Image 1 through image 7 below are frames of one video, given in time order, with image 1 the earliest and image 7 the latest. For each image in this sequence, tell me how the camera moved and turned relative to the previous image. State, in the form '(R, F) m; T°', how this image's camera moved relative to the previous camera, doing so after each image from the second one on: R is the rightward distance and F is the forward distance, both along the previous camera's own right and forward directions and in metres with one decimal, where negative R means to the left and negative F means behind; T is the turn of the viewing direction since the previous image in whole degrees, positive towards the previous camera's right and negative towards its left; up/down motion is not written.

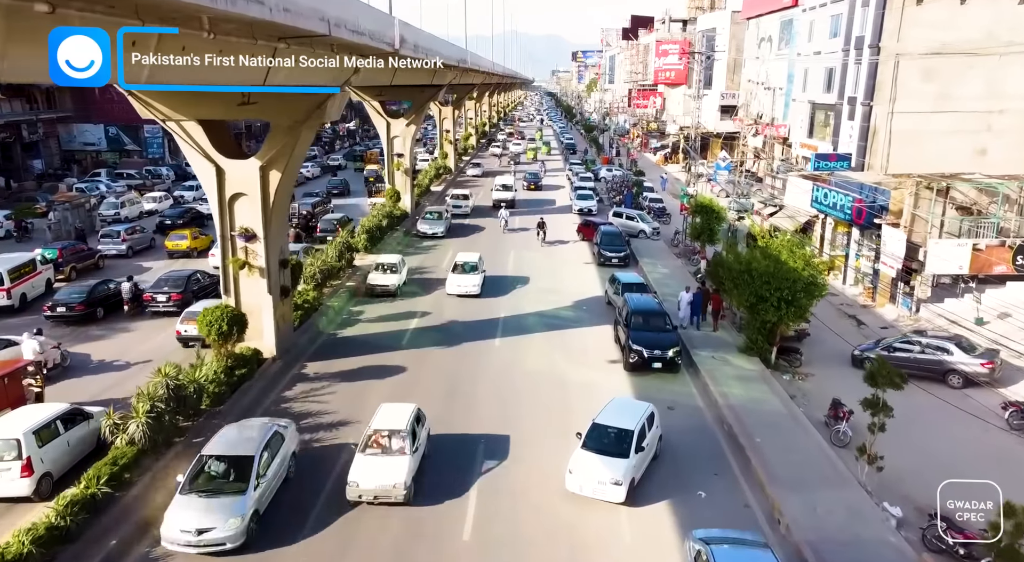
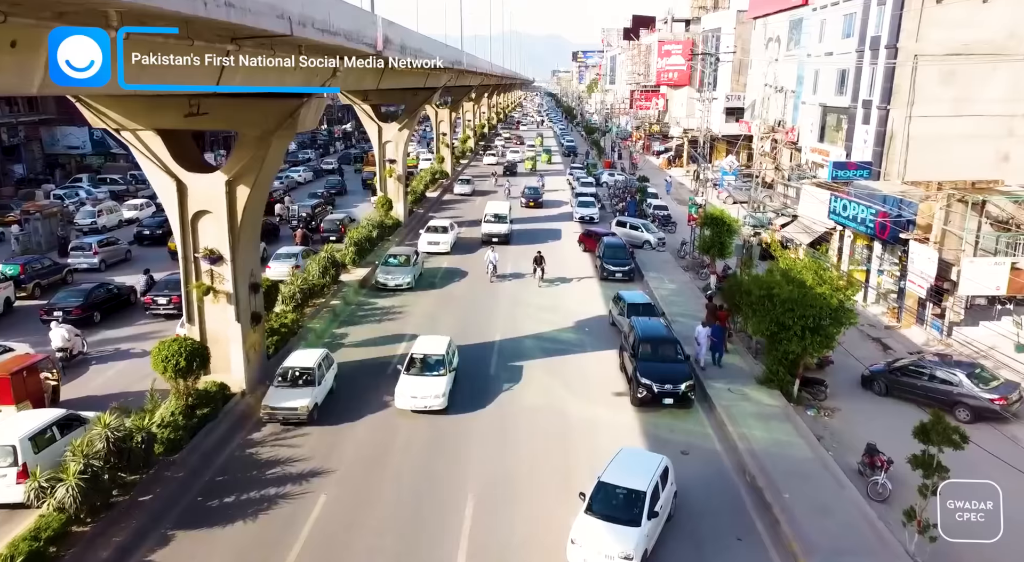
(+0.1, +1.9) m; 0°
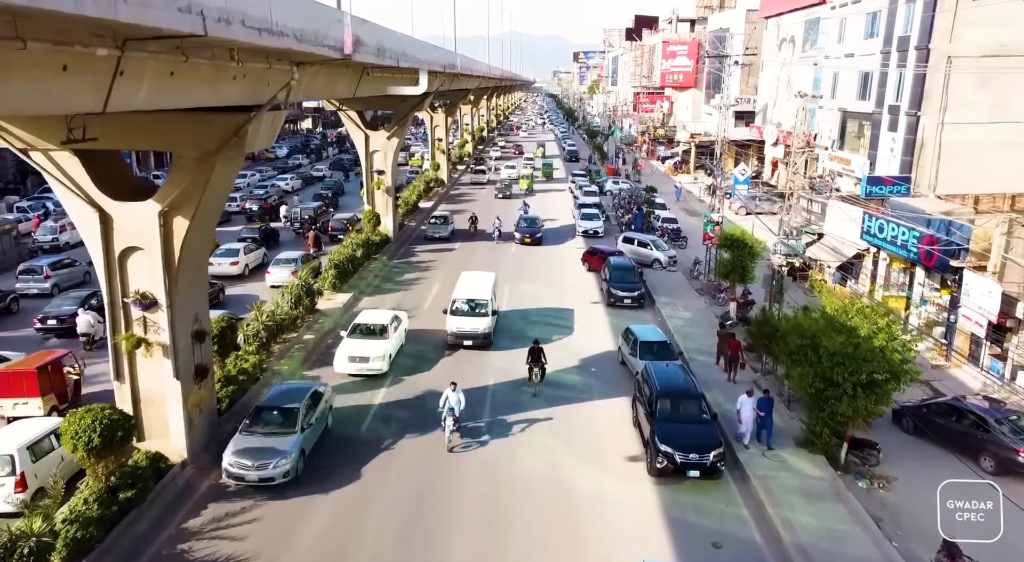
(+0.1, +2.8) m; 0°
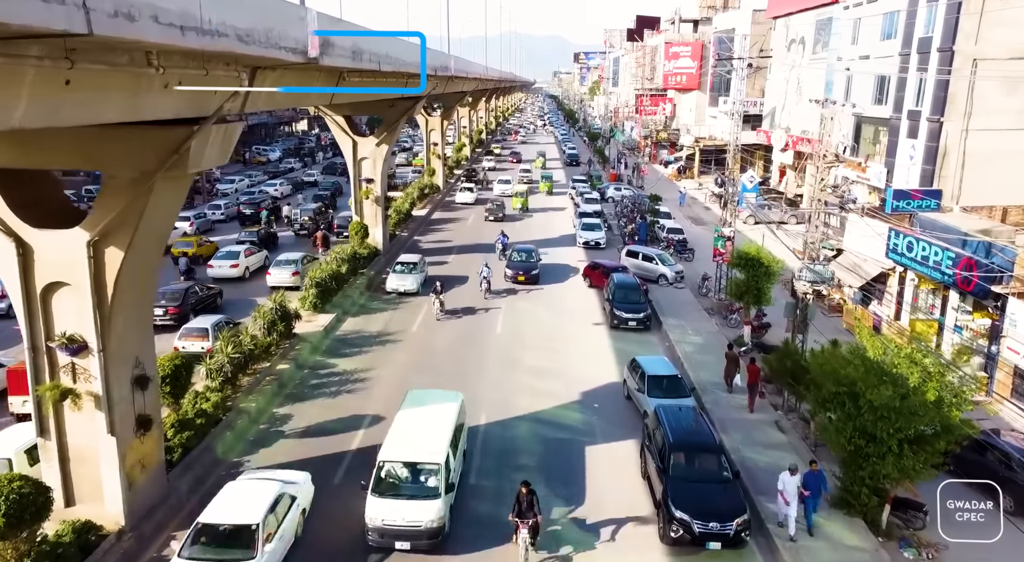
(+0.1, +2.0) m; 0°
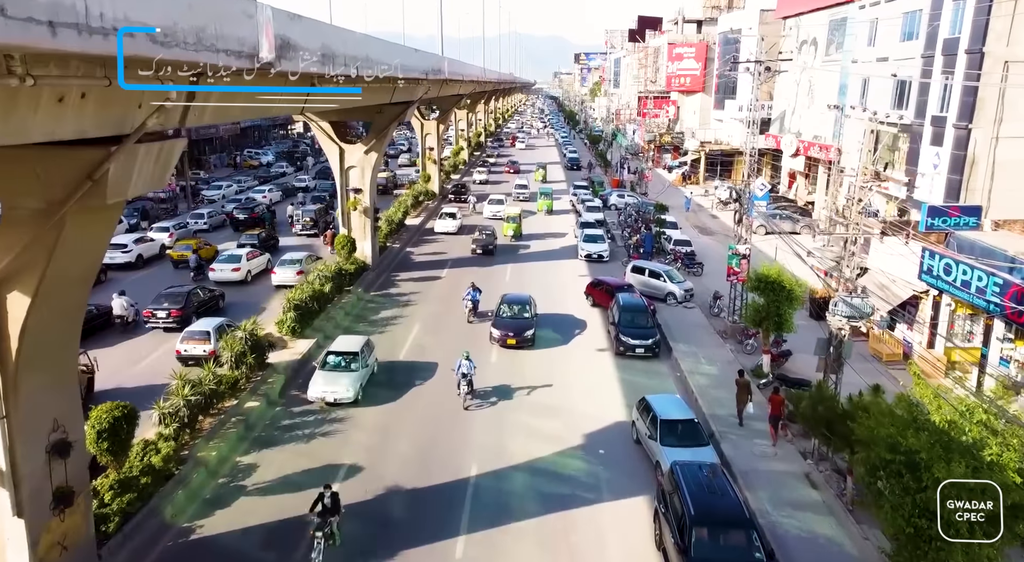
(+0.1, +2.1) m; 0°
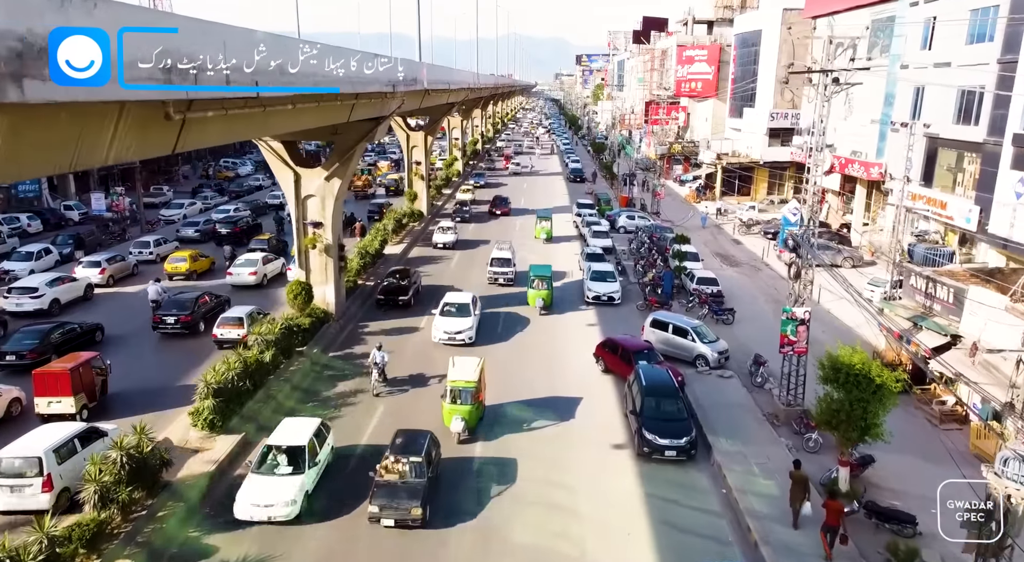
(+0.3, +5.5) m; 0°
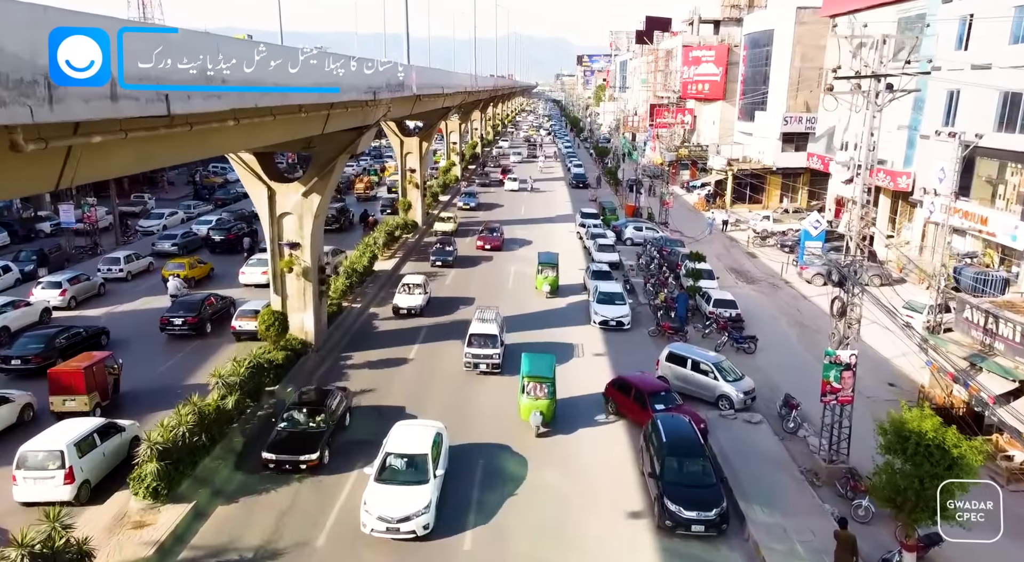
(0.0, +2.6) m; 0°
